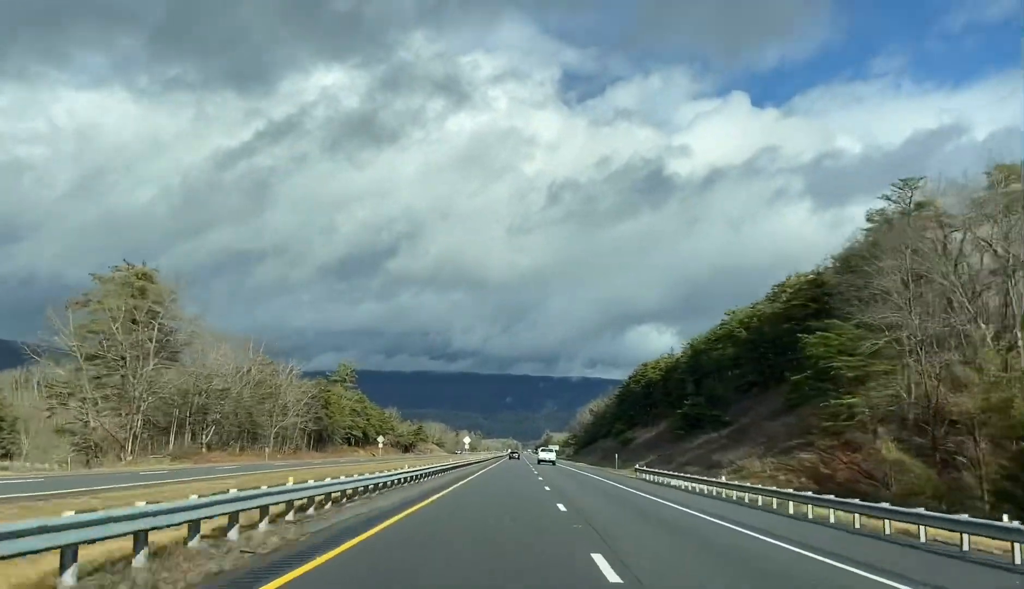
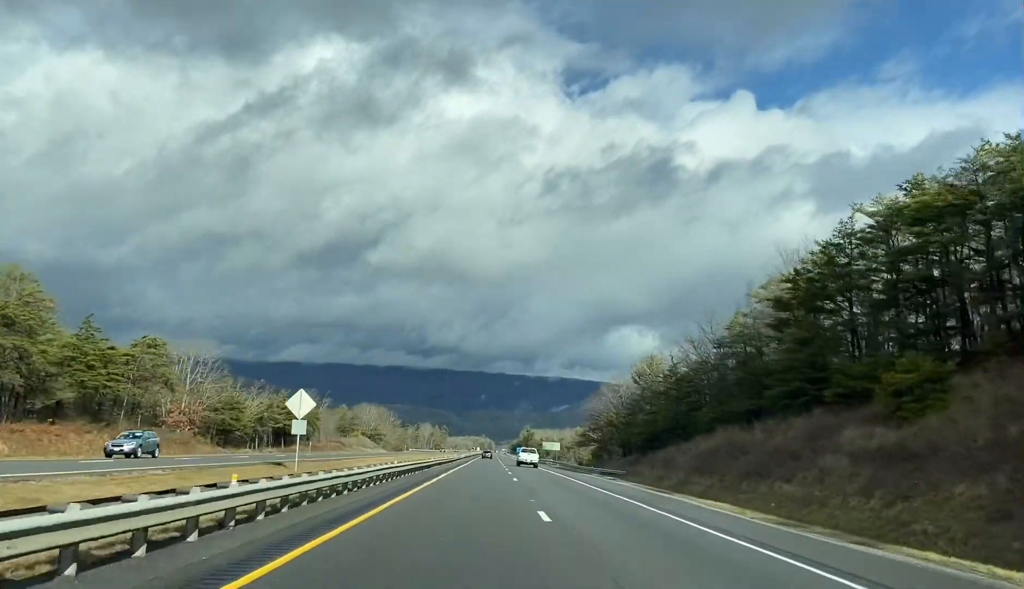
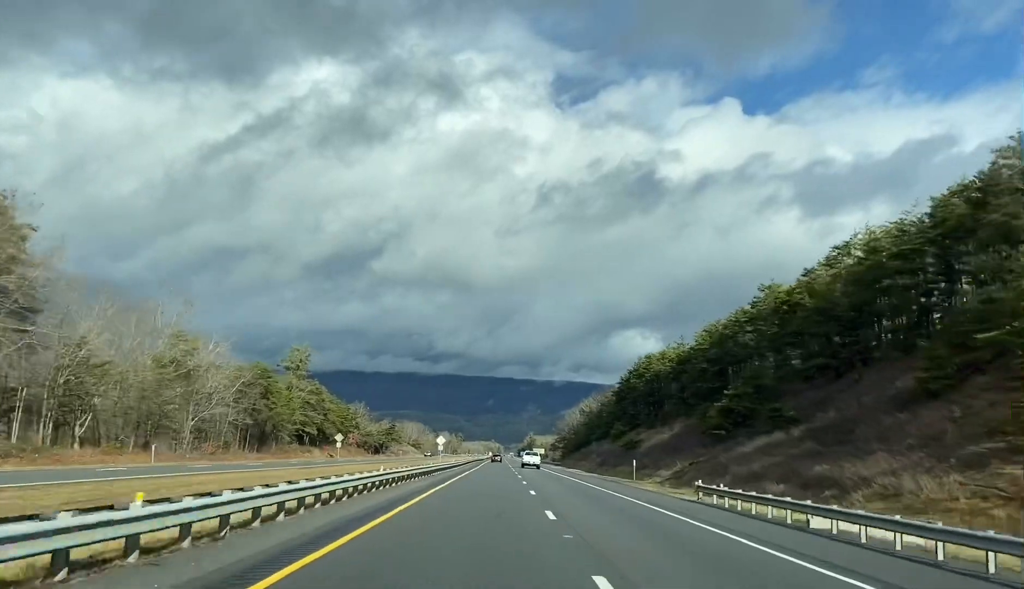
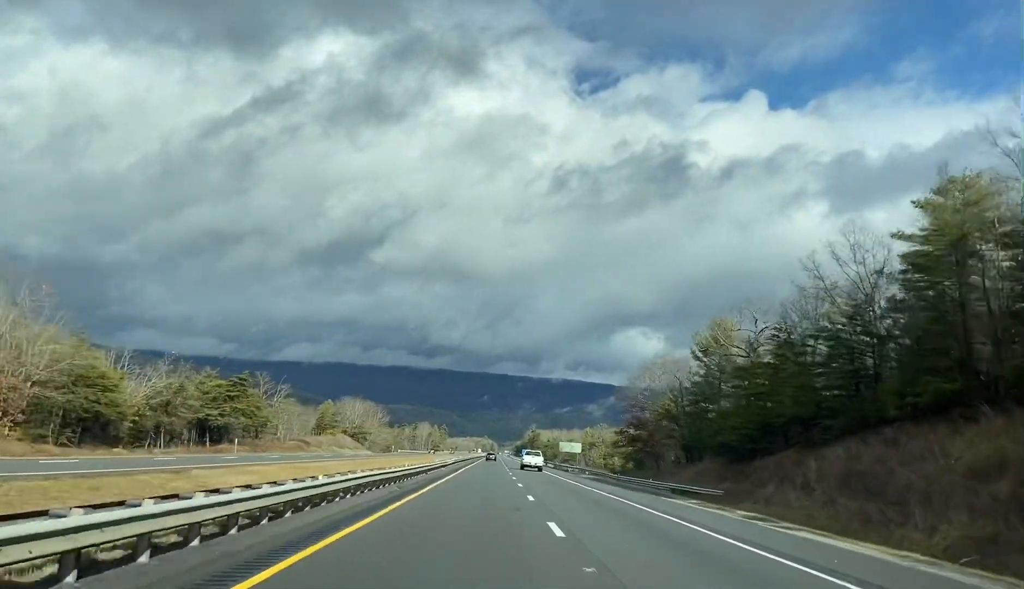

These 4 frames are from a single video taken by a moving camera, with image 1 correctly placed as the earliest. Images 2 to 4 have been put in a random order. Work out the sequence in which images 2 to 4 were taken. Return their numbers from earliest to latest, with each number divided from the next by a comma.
3, 2, 4
